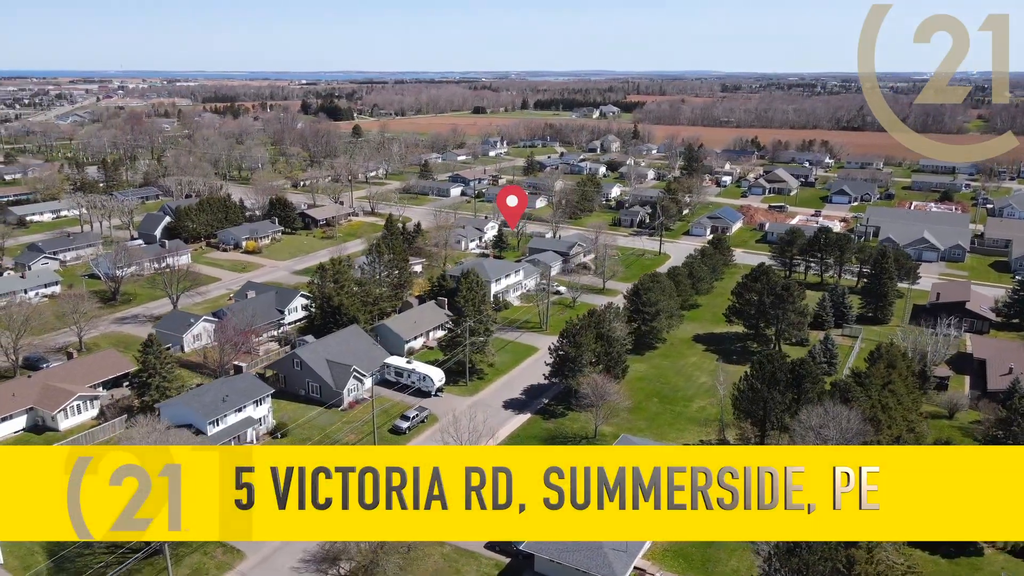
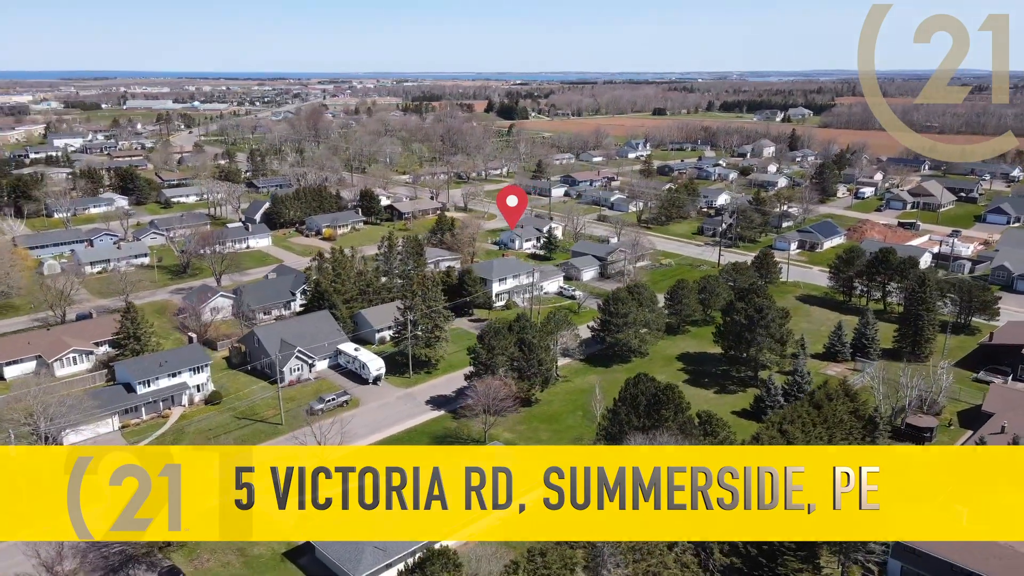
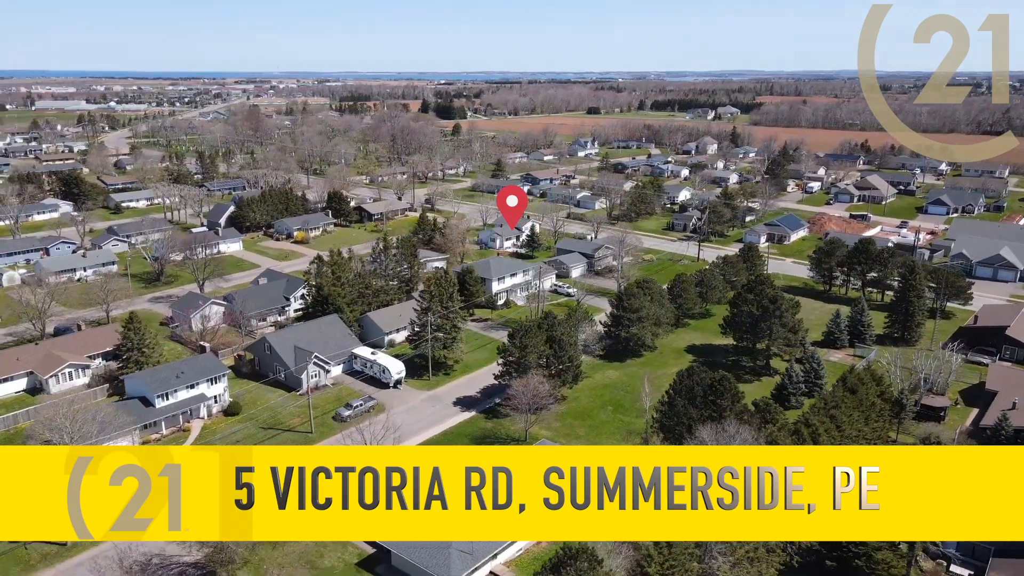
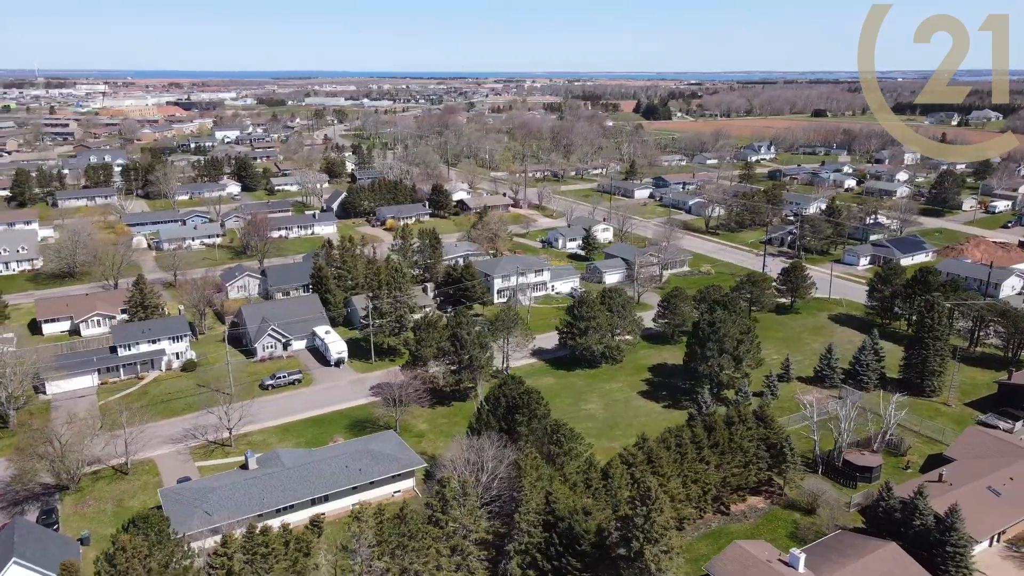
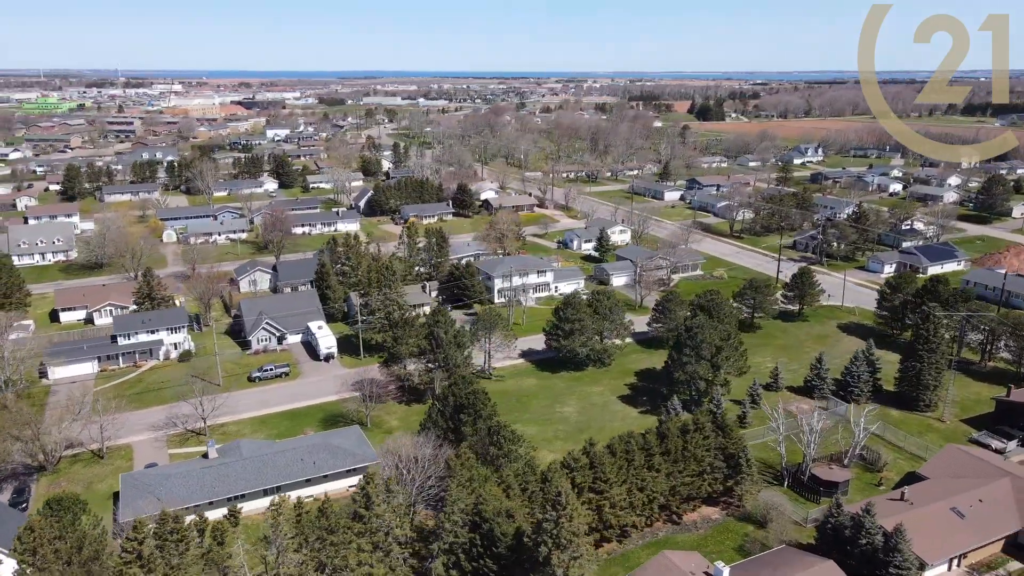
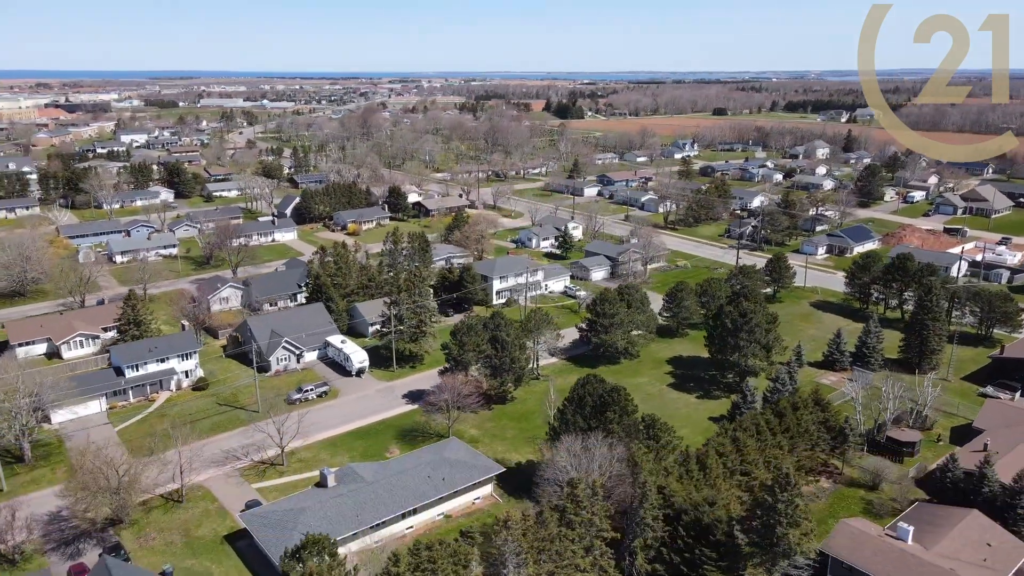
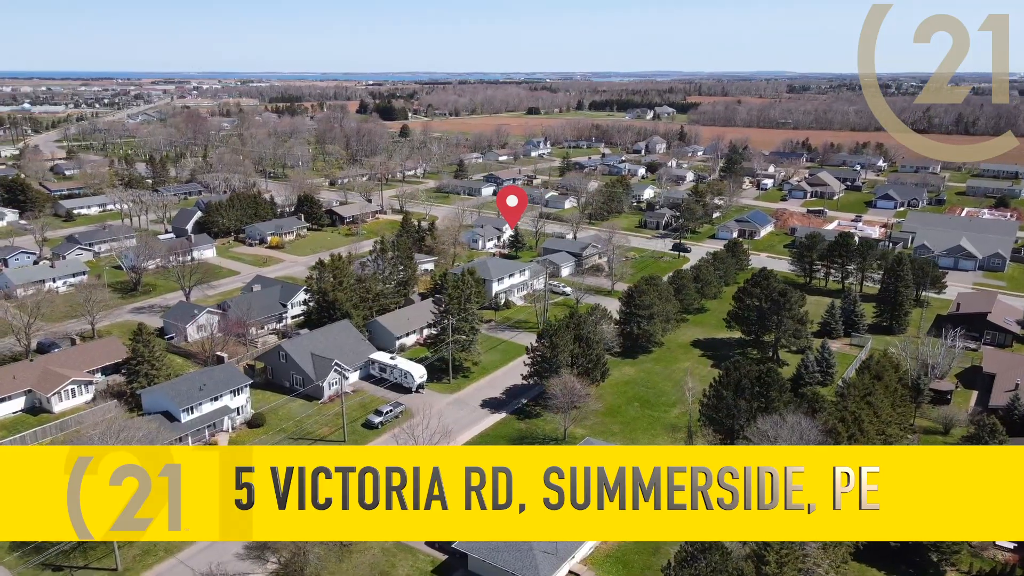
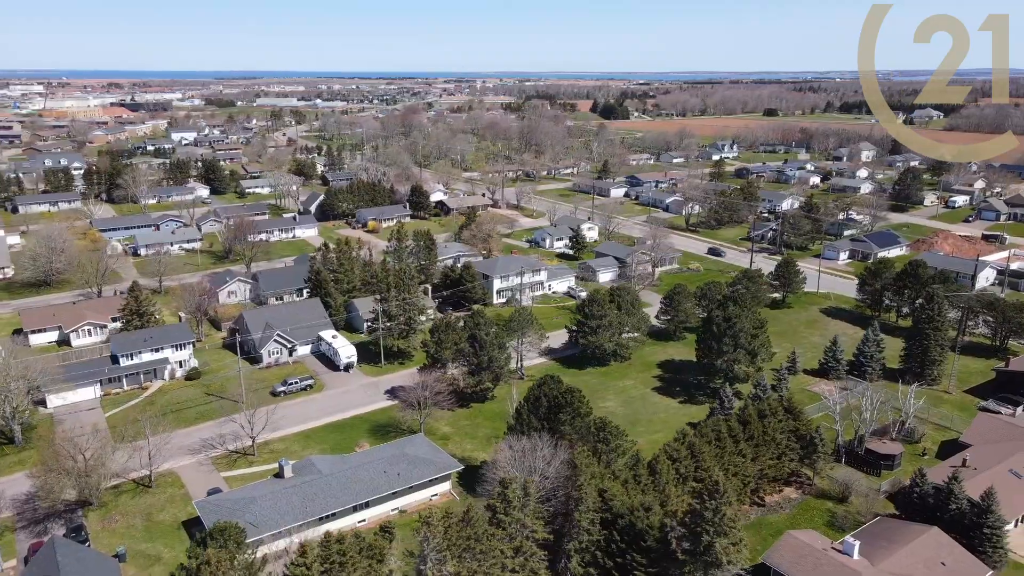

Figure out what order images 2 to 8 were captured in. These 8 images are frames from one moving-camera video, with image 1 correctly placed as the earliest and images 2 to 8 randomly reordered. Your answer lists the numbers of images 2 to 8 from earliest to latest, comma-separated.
7, 3, 2, 6, 8, 4, 5
